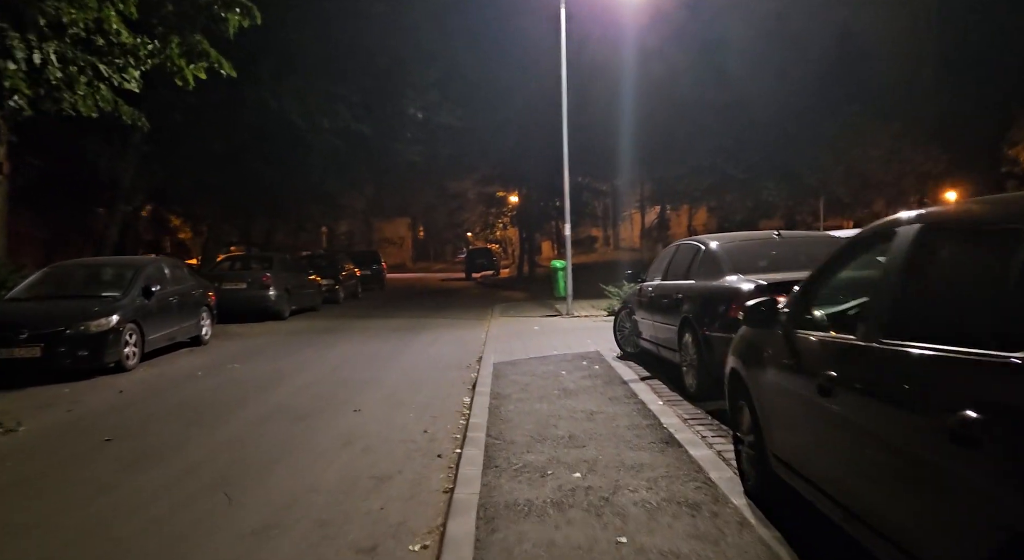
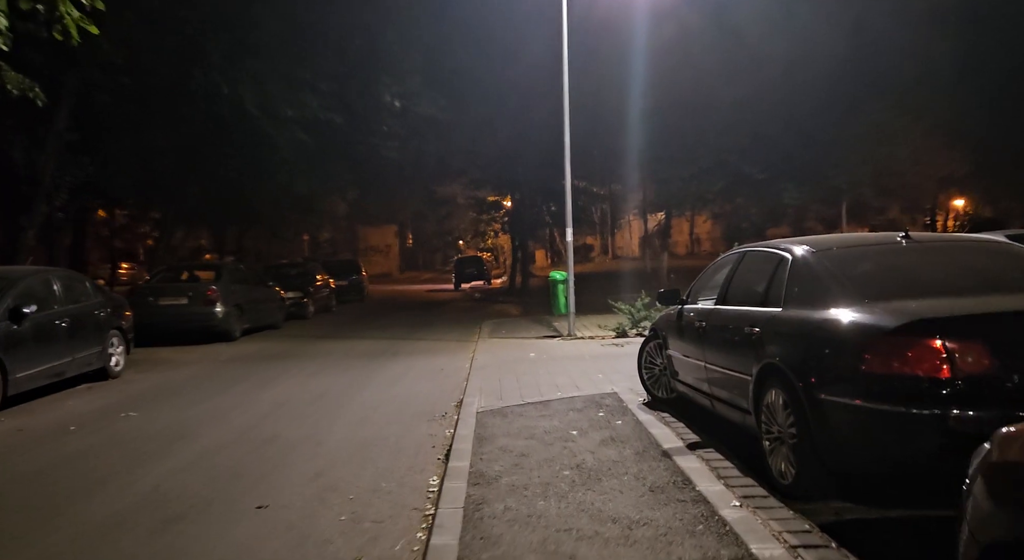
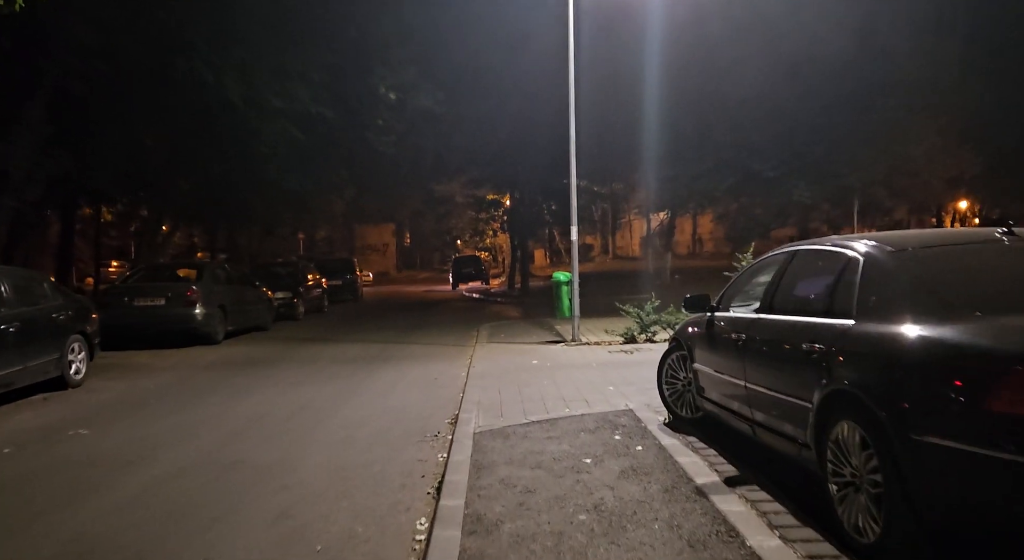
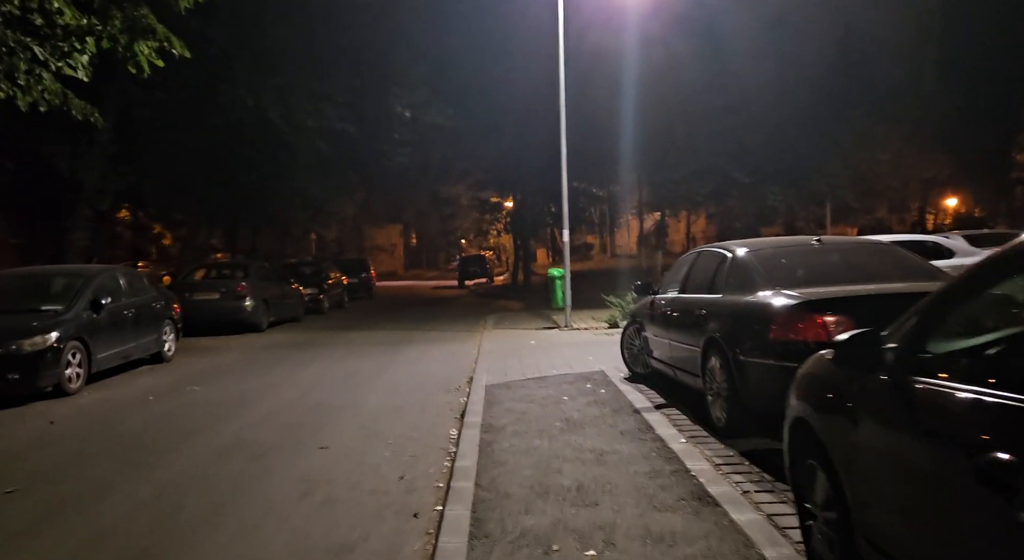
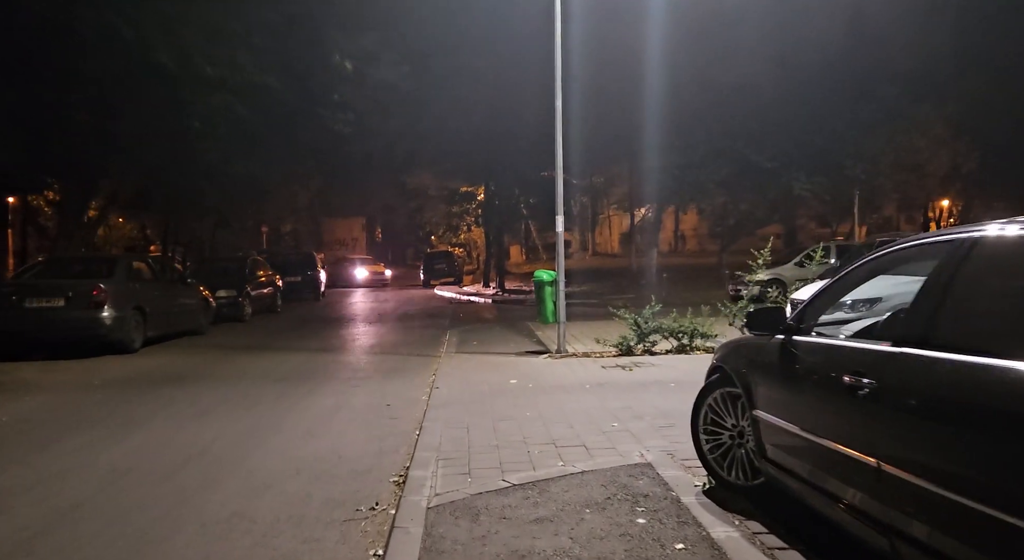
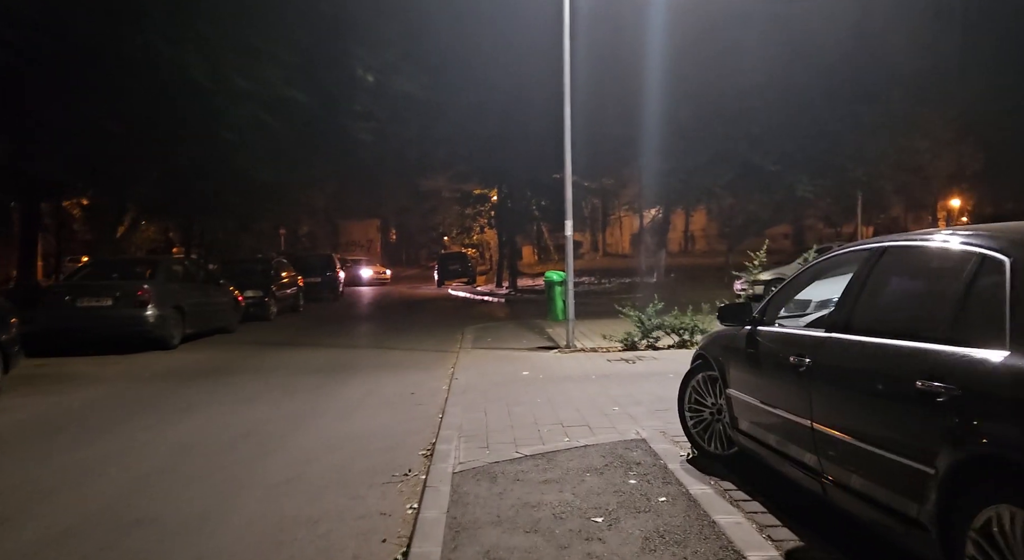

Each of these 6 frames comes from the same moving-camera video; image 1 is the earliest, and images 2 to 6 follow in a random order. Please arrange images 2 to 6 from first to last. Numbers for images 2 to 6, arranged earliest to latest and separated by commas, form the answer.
4, 2, 3, 6, 5
